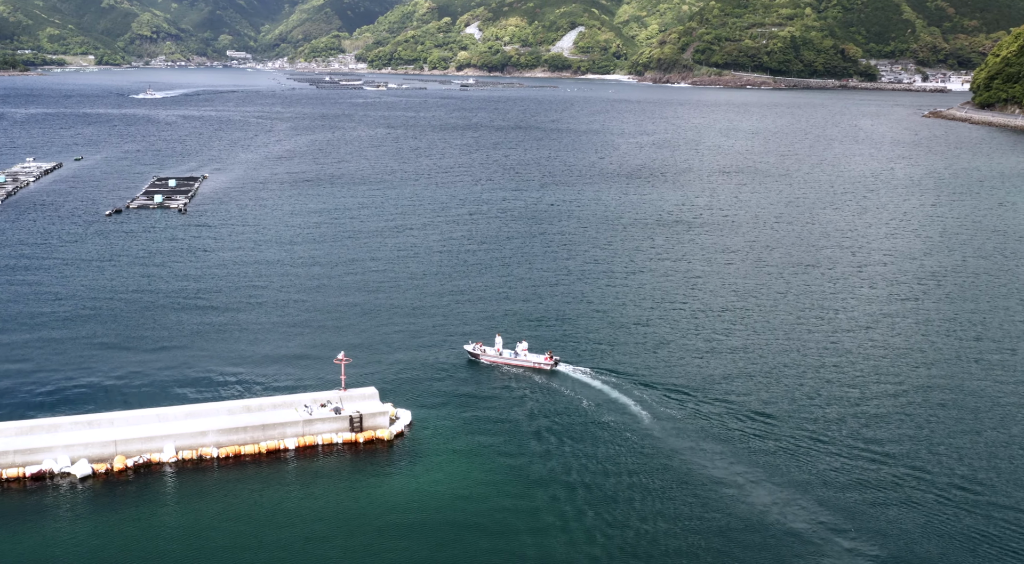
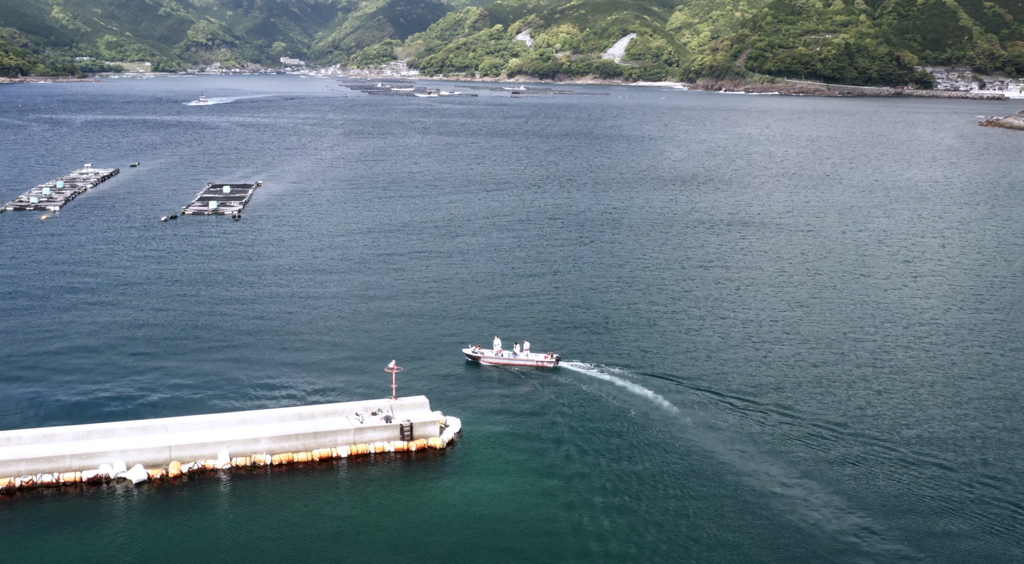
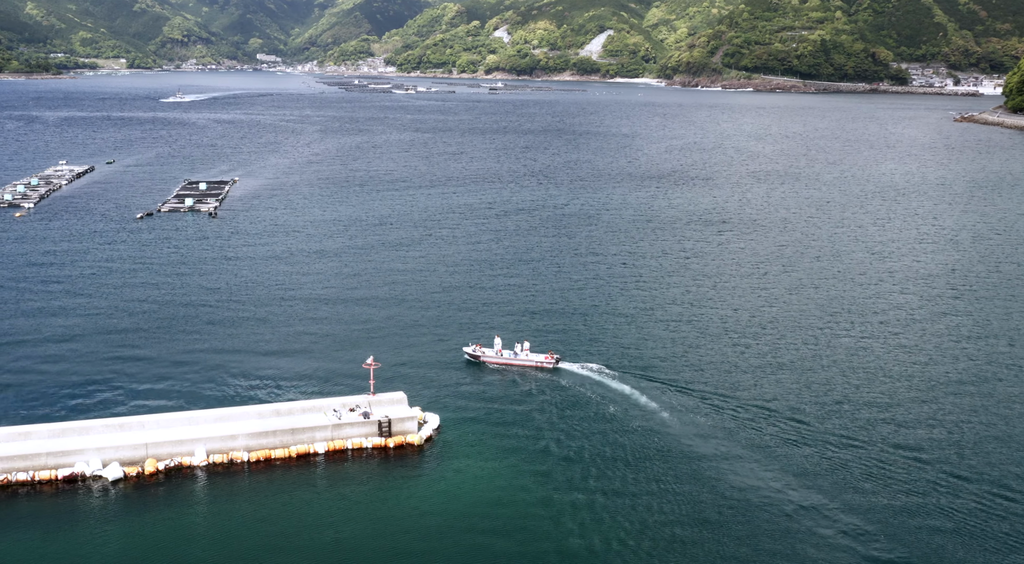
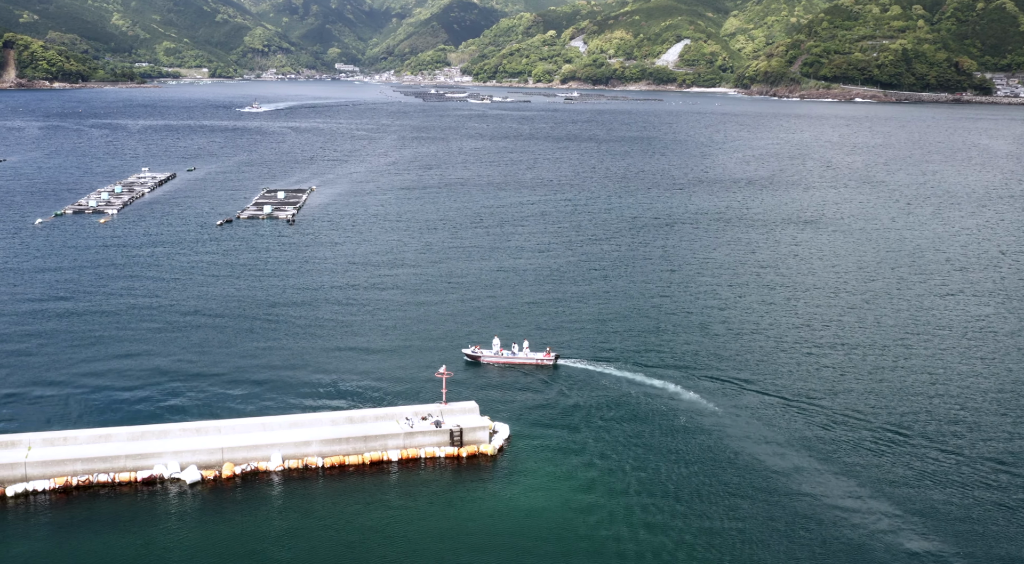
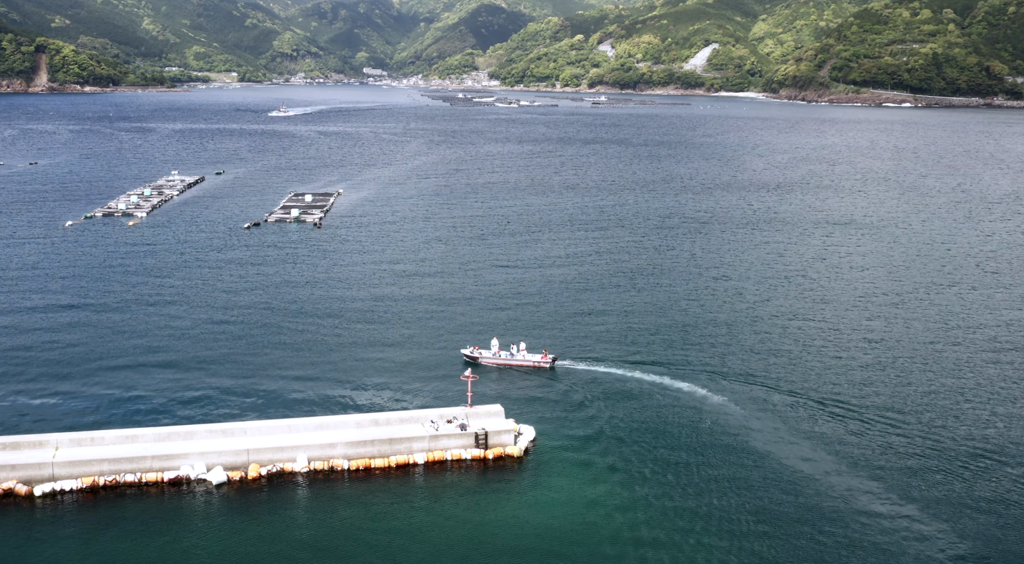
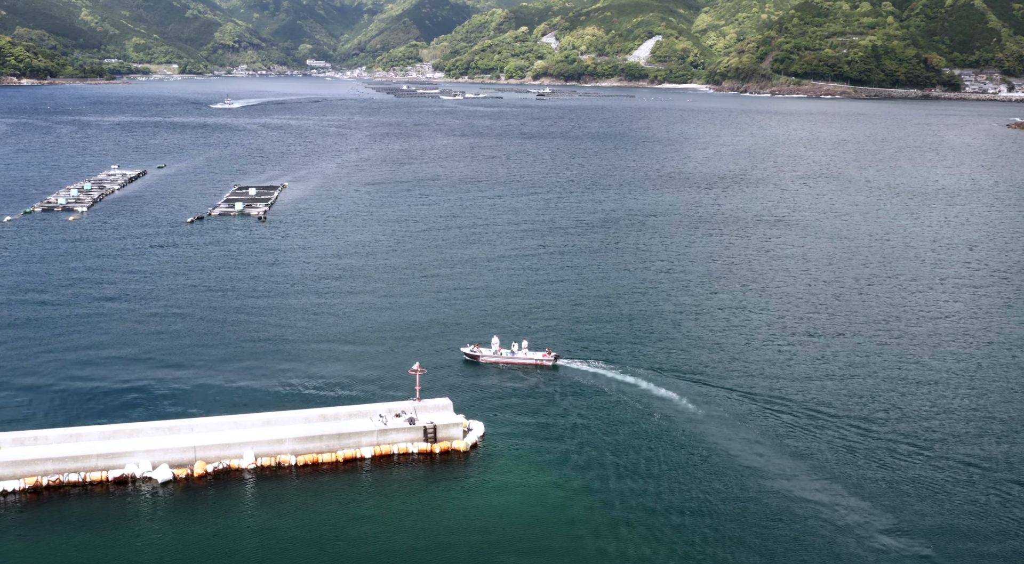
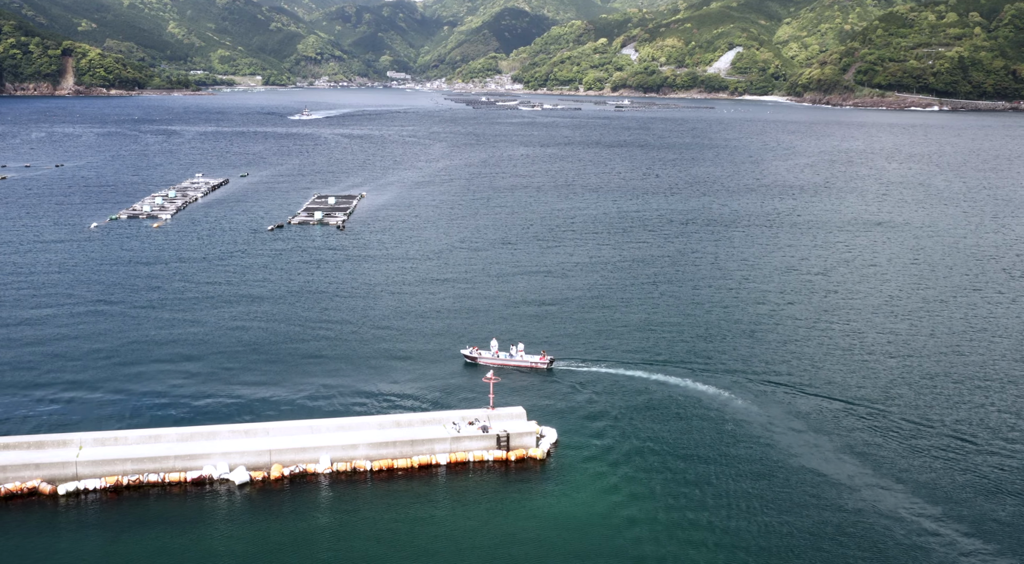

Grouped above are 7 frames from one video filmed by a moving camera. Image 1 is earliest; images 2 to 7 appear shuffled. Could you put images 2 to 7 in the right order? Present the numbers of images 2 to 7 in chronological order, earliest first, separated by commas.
3, 2, 6, 4, 5, 7
